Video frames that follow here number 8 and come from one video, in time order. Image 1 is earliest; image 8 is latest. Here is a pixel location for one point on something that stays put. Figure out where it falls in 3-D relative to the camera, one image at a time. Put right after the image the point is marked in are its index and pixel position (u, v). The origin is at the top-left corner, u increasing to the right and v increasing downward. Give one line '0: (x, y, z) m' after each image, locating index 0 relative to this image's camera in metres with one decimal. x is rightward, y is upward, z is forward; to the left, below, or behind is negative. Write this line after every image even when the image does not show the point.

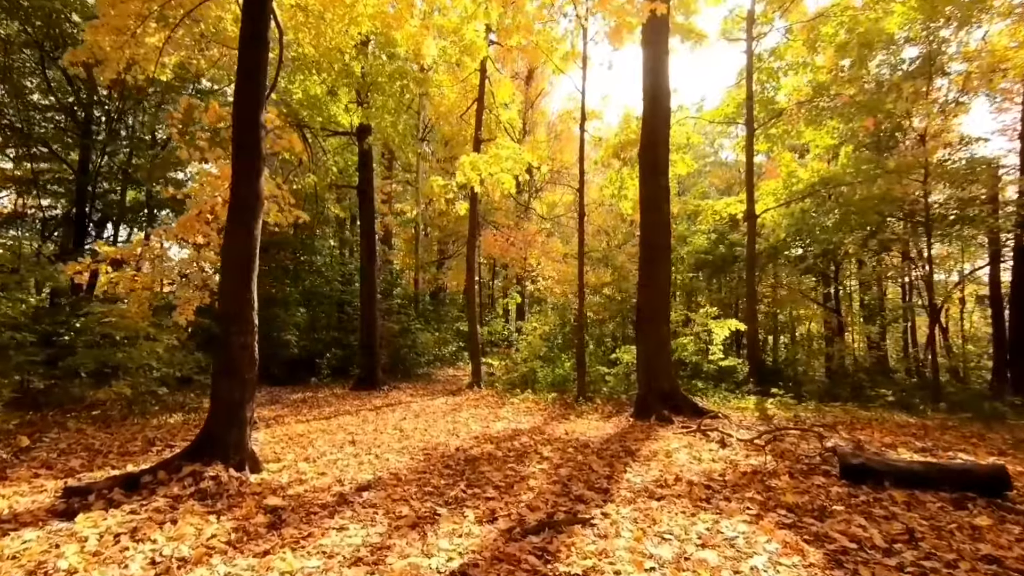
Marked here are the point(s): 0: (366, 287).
0: (-3.6, 0.0, +13.1) m
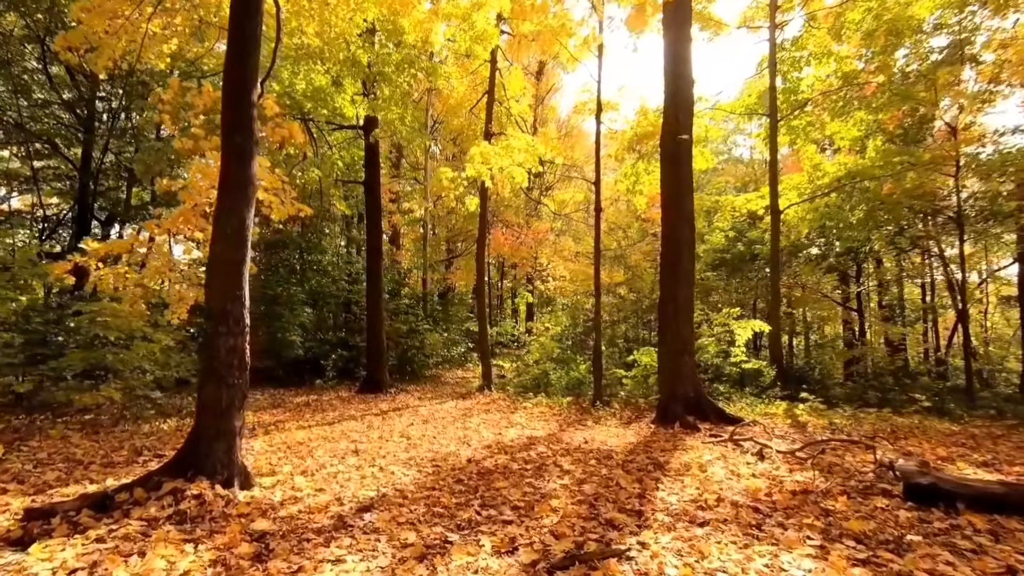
0: (-3.4, 0.0, +12.6) m
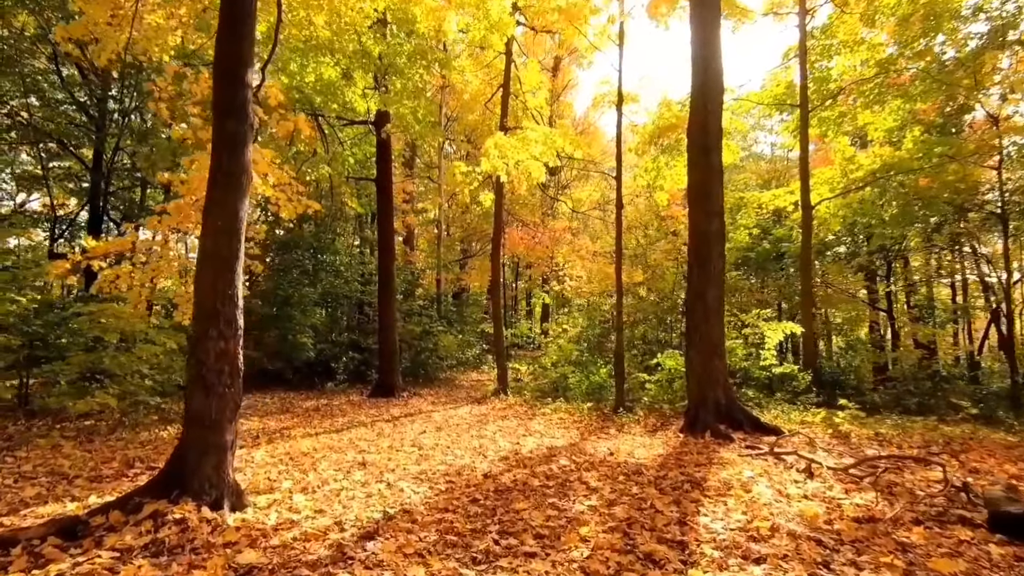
0: (-3.0, 0.0, +12.2) m
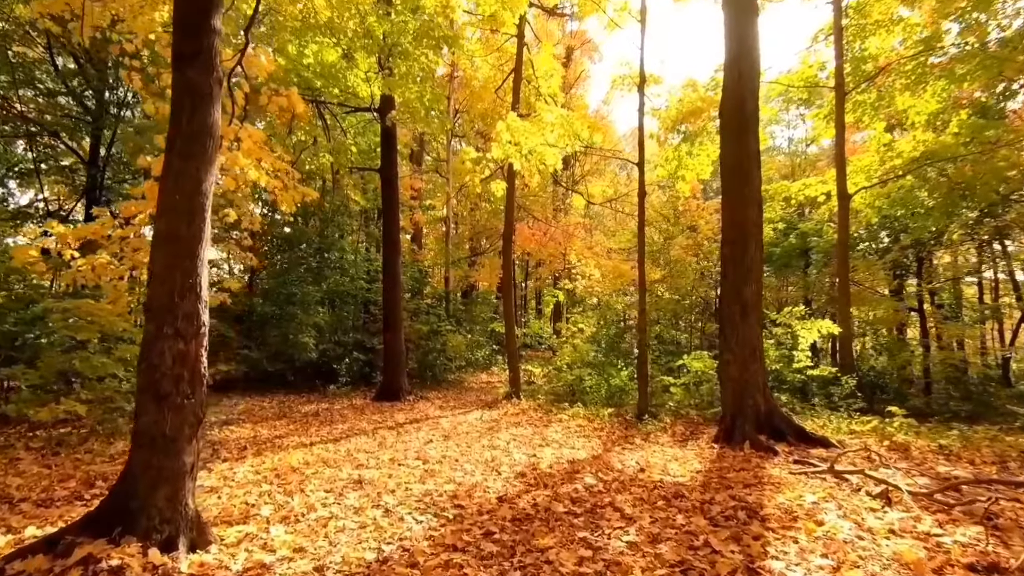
0: (-2.7, +0.1, +11.6) m
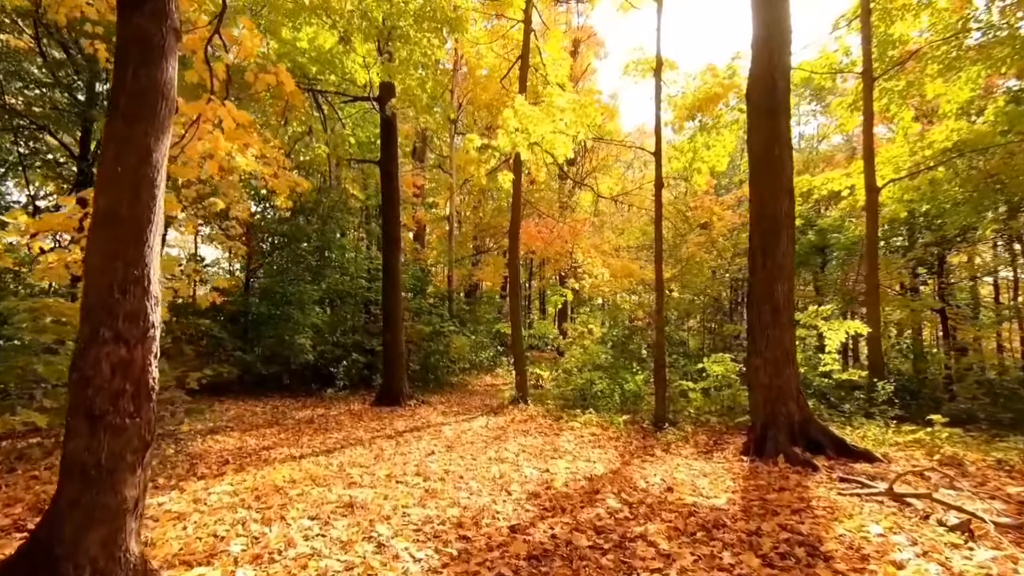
0: (-2.6, +0.1, +11.0) m
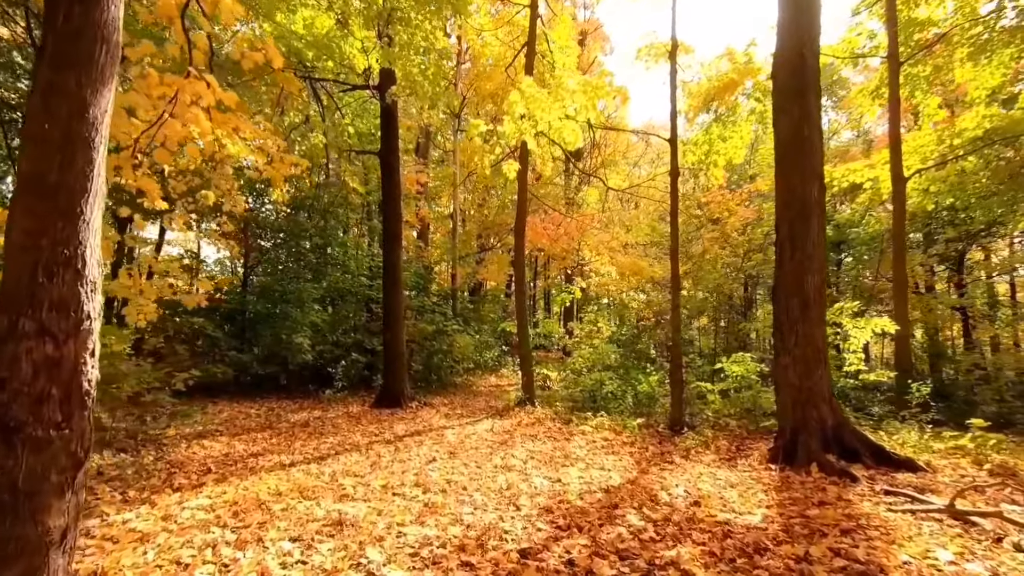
0: (-2.4, +0.2, +10.6) m
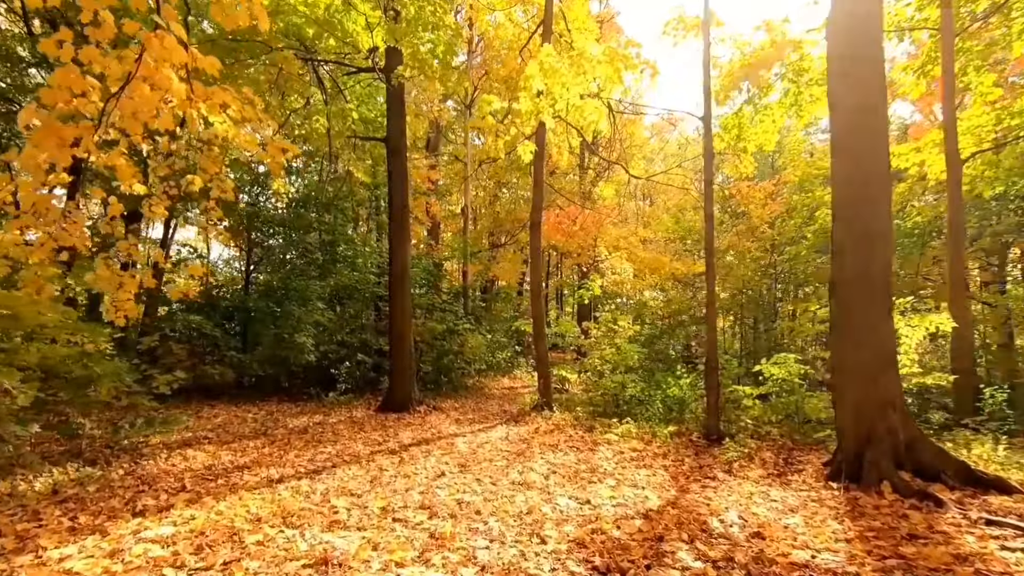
0: (-2.2, +0.3, +9.9) m
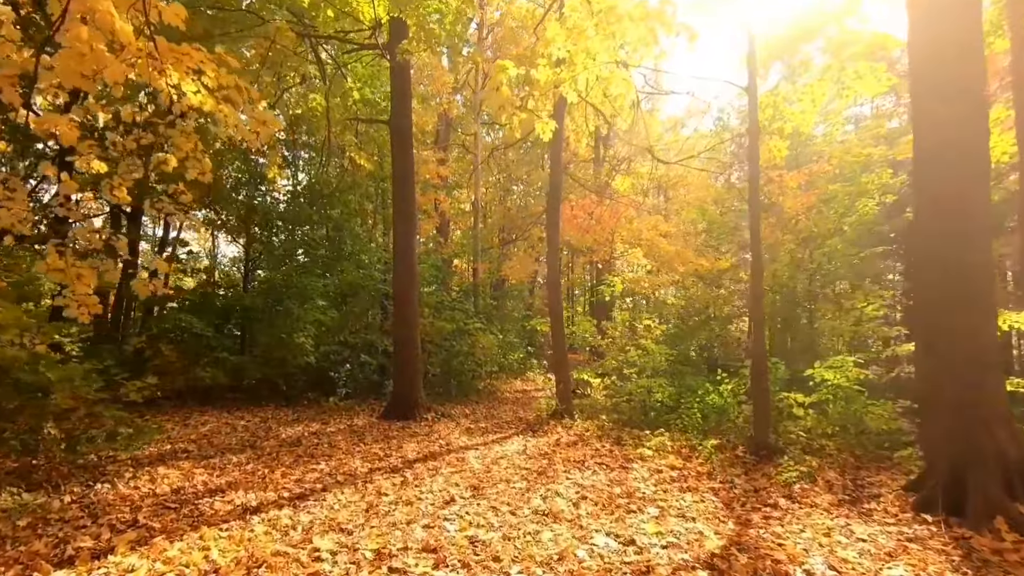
0: (-1.9, +0.3, +9.1) m
